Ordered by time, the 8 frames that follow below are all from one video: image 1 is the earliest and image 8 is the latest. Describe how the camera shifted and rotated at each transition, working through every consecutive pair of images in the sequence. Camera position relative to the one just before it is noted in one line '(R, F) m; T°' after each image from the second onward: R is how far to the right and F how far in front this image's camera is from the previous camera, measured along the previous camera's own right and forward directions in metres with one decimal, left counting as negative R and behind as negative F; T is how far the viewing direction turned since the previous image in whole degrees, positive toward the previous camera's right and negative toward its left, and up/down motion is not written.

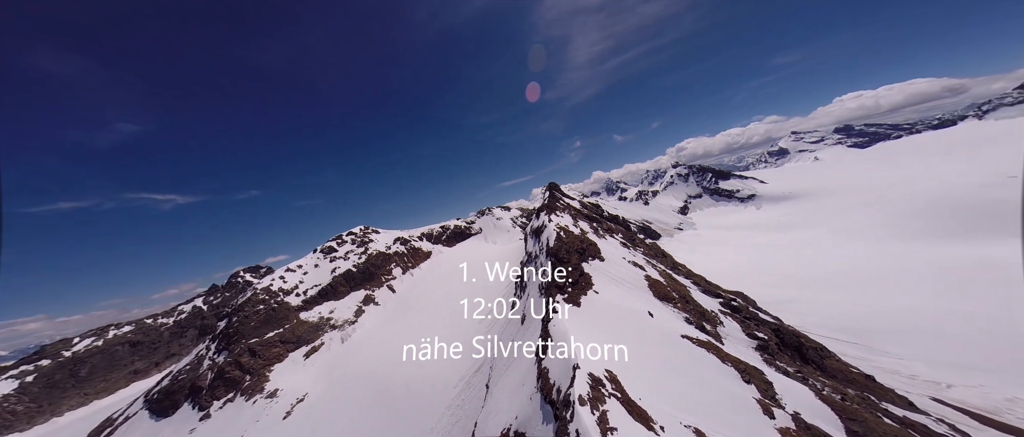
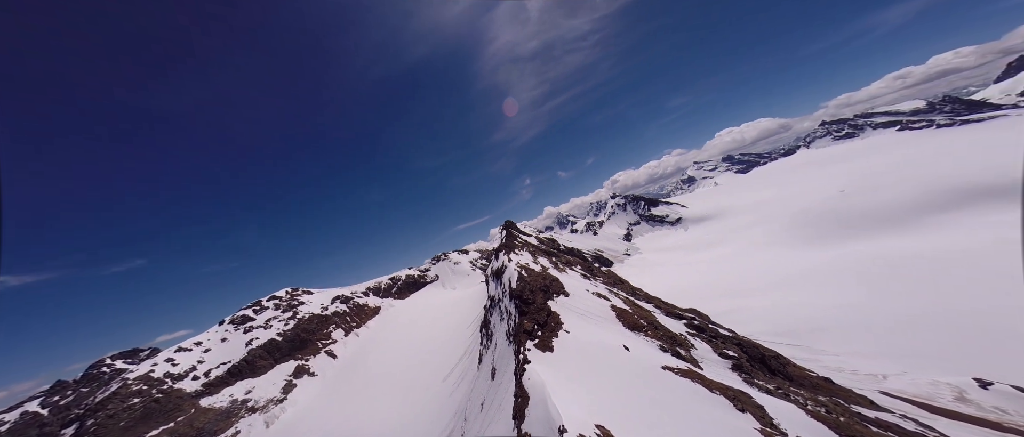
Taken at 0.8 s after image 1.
(0.0, +1.0) m; +8°
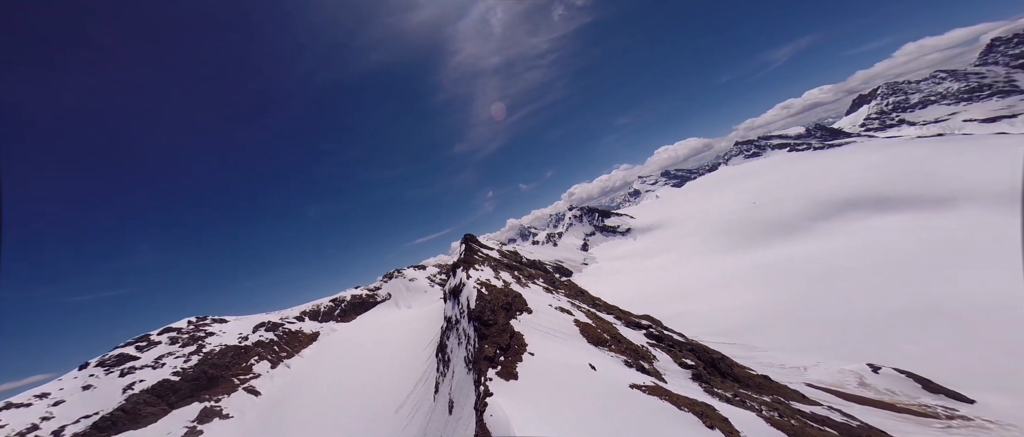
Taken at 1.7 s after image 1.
(+0.1, +1.0) m; +6°
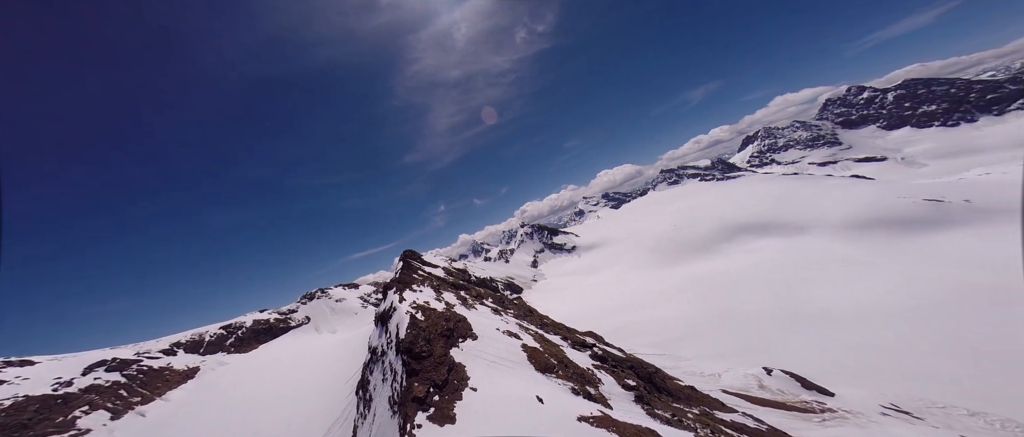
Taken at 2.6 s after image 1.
(+0.3, +1.3) m; +8°
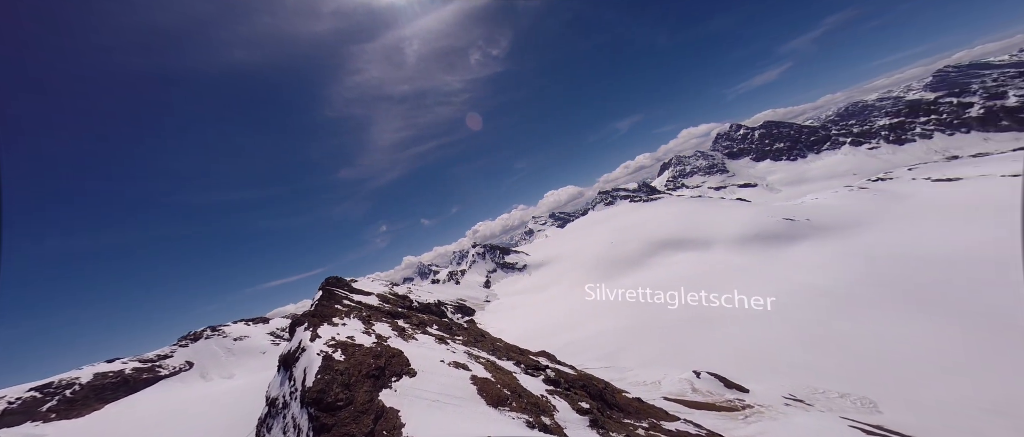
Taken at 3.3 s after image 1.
(+0.3, +1.4) m; +8°
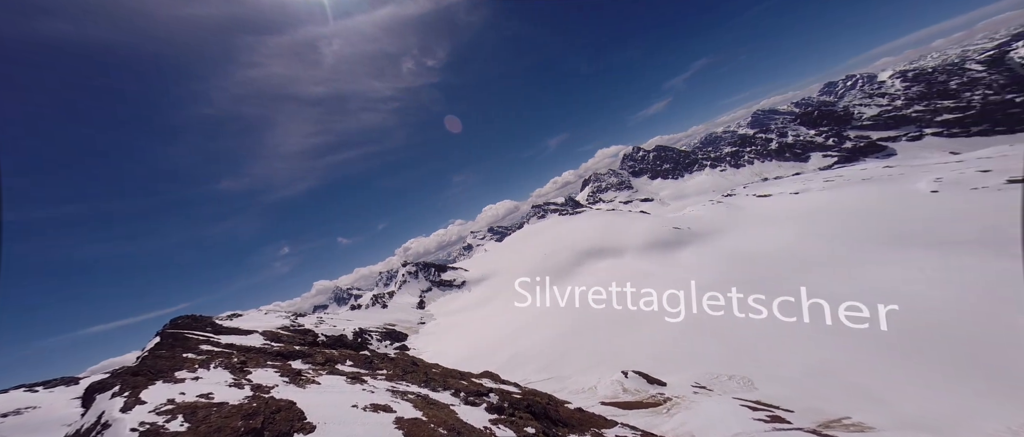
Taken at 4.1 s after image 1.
(+0.2, +2.0) m; +11°
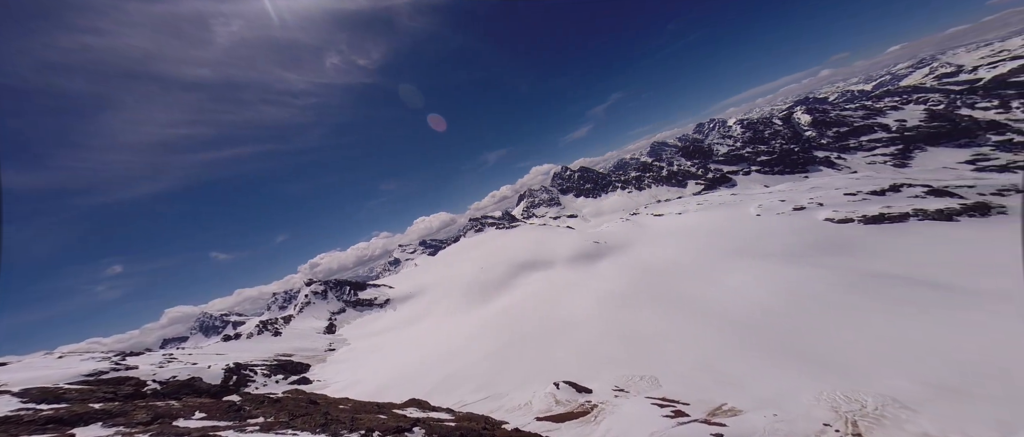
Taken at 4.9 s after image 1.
(+3.4, -4.3) m; +15°
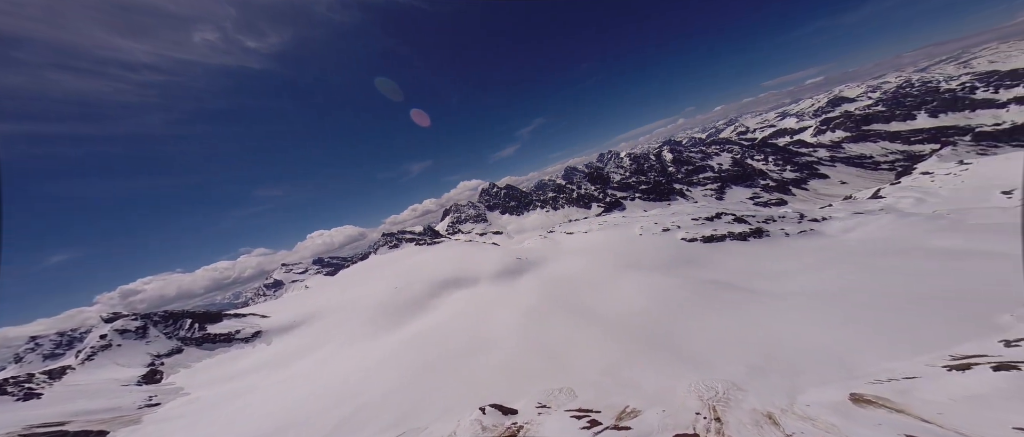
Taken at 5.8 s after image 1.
(+1.7, -0.6) m; +17°
